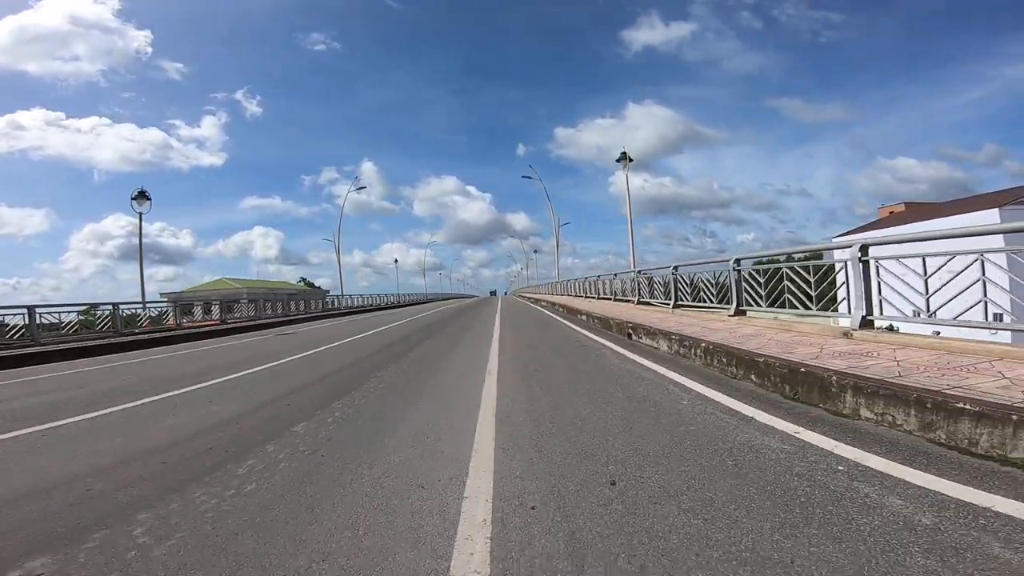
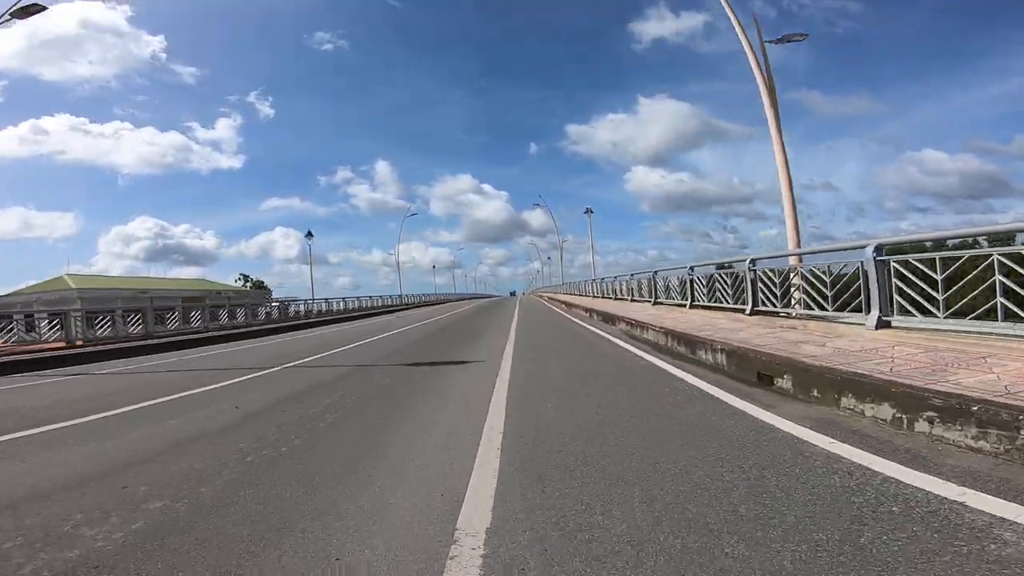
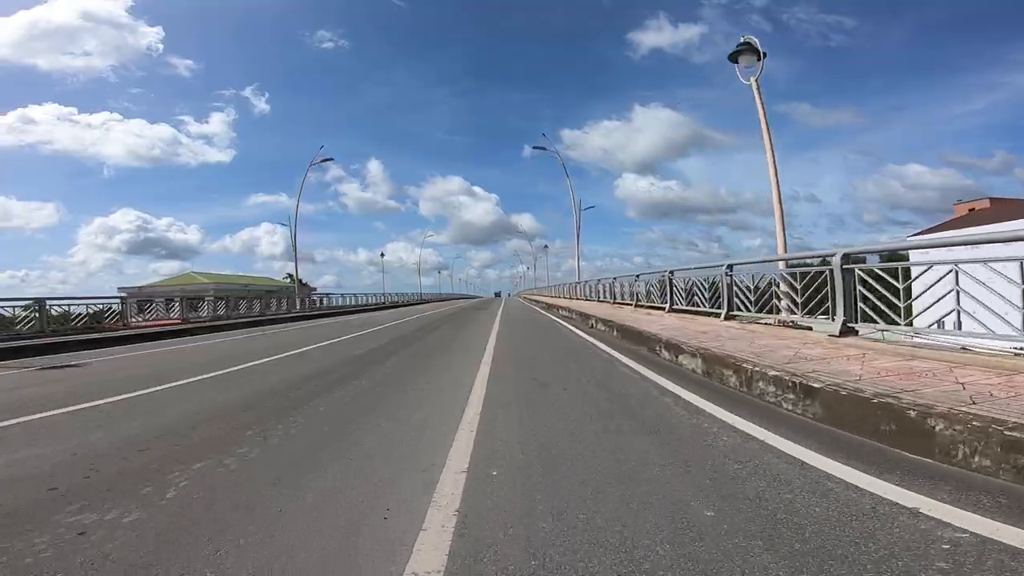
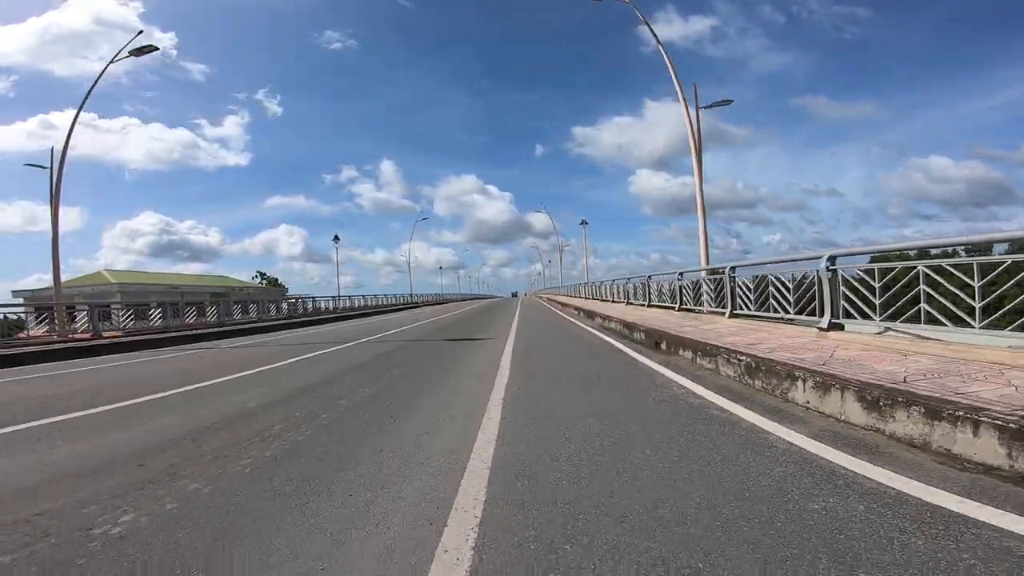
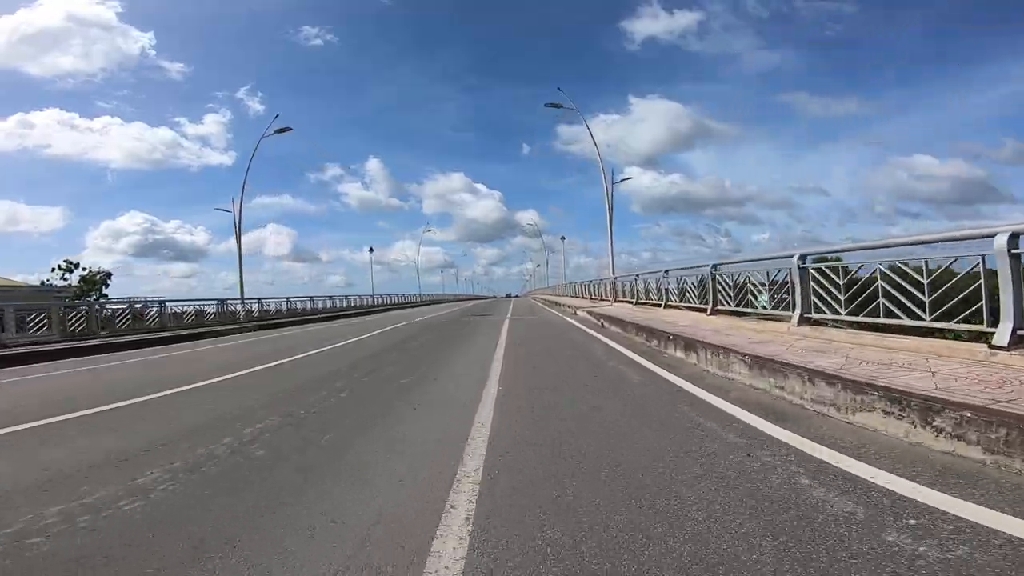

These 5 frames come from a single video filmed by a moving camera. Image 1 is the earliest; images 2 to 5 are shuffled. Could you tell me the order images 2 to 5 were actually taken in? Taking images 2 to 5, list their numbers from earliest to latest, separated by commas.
3, 4, 2, 5
